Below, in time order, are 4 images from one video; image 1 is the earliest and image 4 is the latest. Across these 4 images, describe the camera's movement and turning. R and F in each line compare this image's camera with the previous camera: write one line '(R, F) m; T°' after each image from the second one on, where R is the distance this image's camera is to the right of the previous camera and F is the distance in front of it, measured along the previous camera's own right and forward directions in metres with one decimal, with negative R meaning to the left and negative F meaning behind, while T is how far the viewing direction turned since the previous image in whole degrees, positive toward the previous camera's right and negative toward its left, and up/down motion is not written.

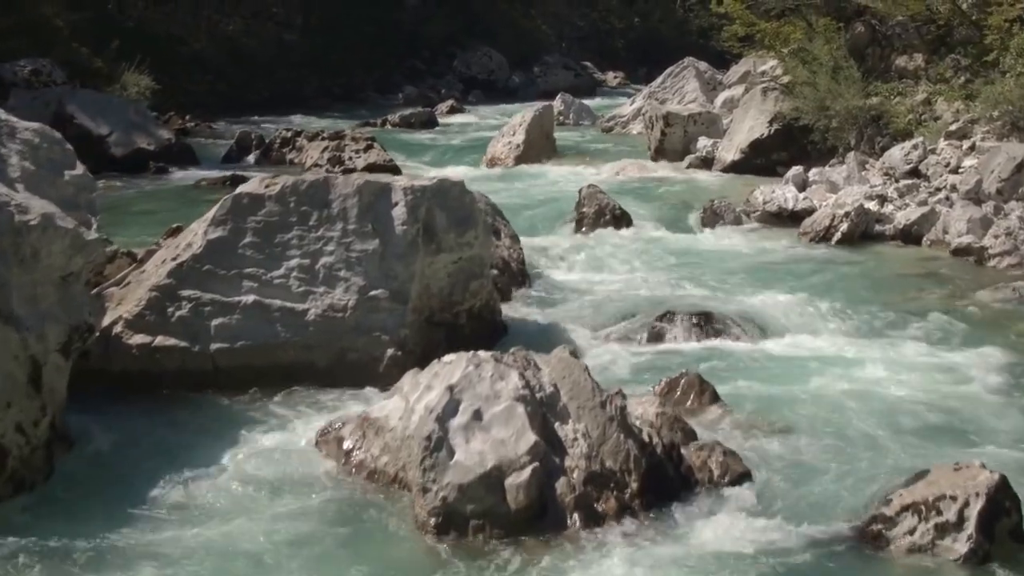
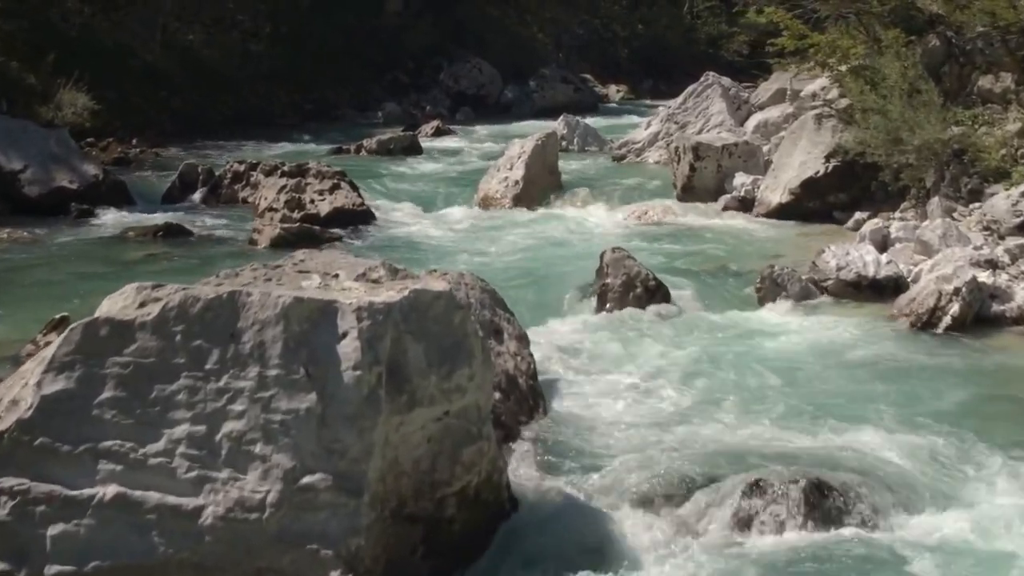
(-0.1, +3.2) m; 0°
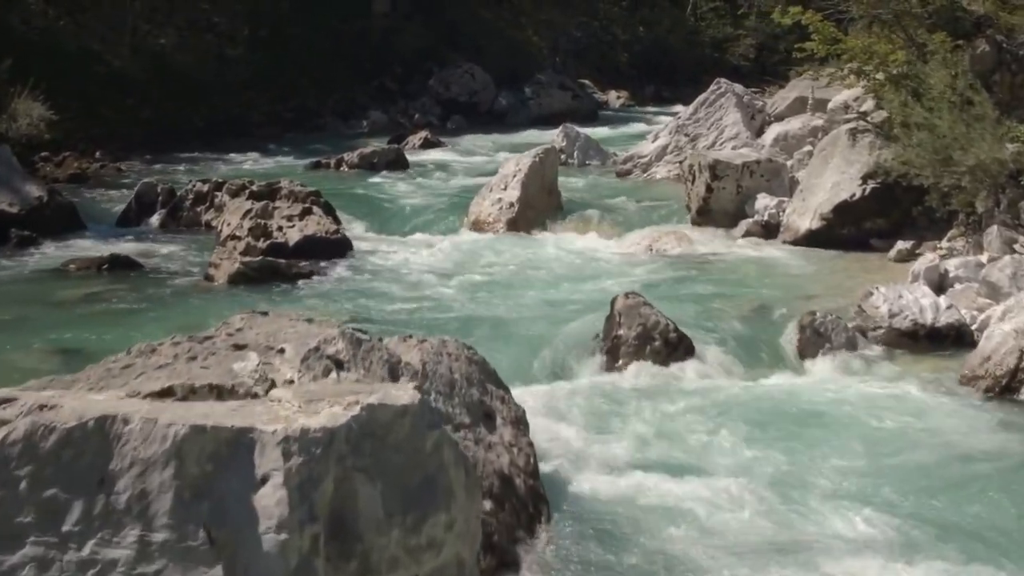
(0.0, +1.7) m; 0°
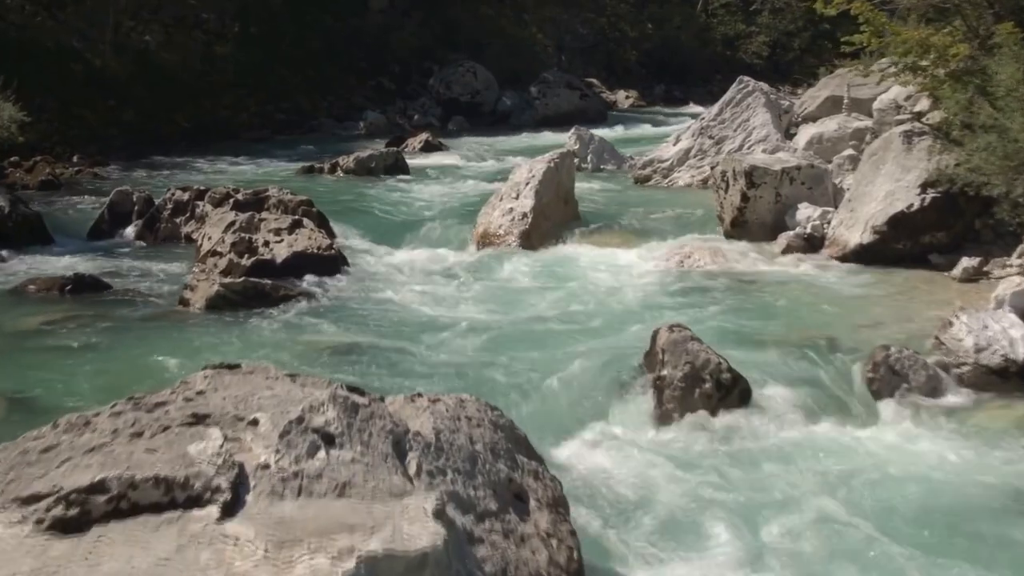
(-0.1, +1.4) m; 0°
